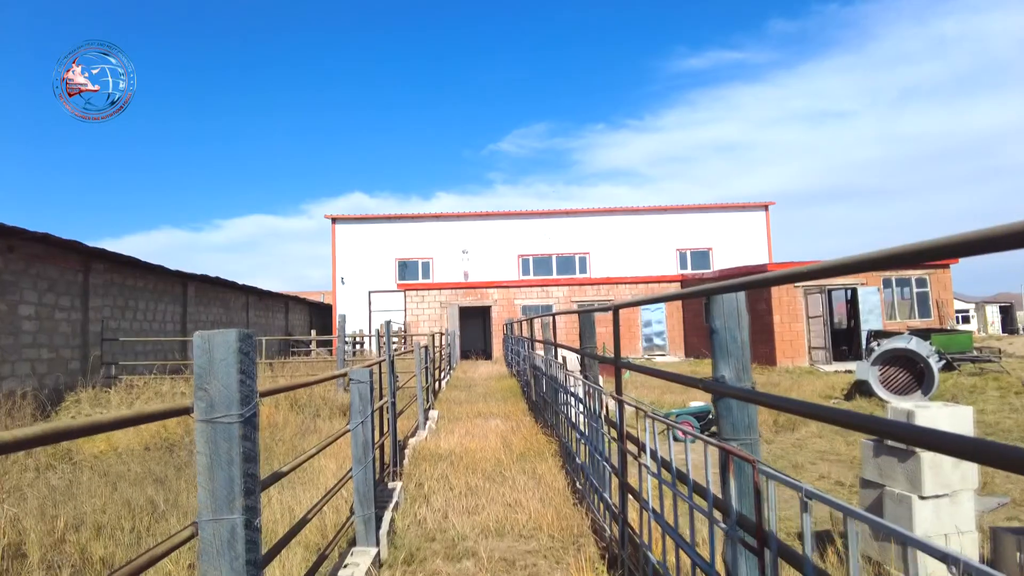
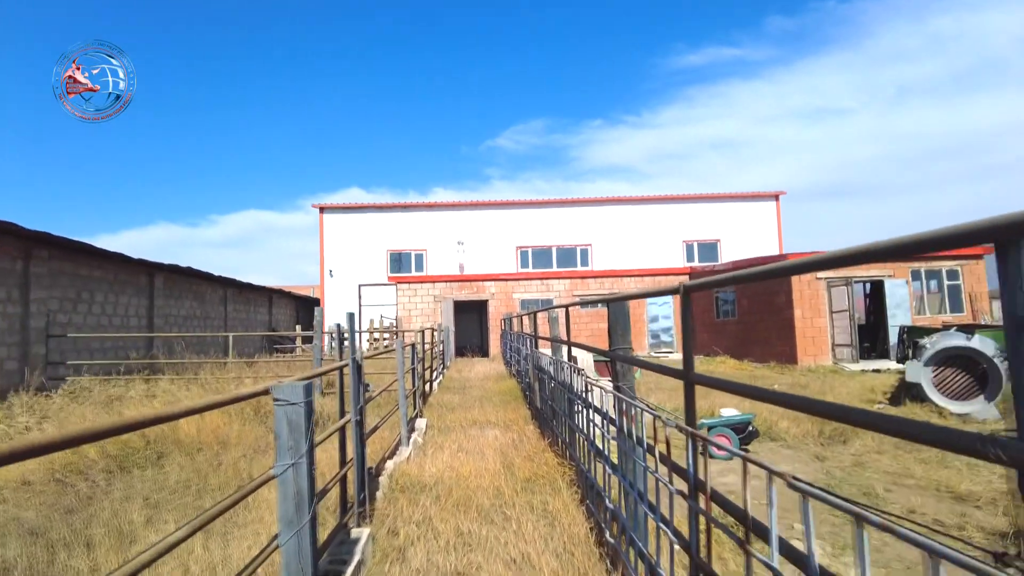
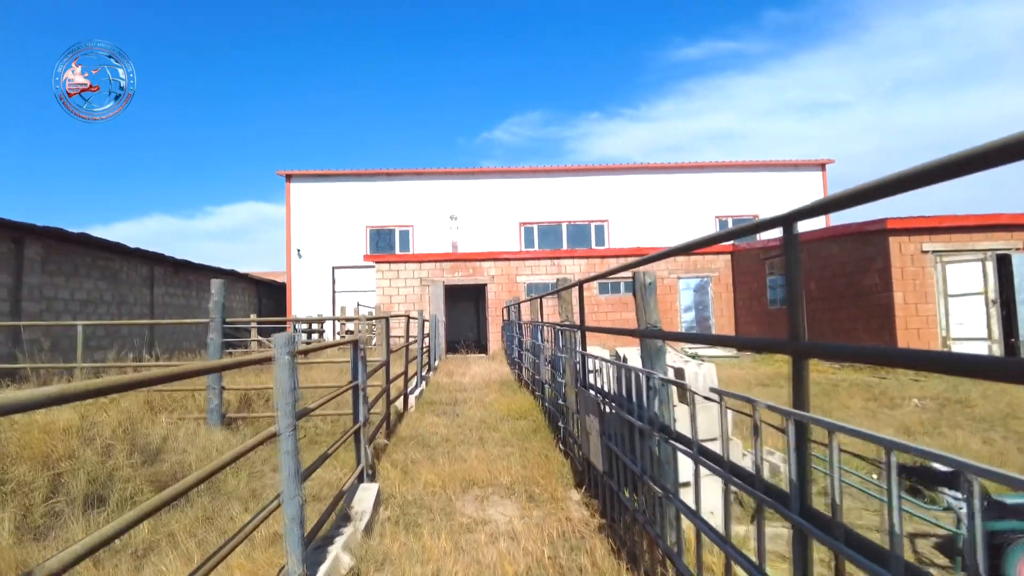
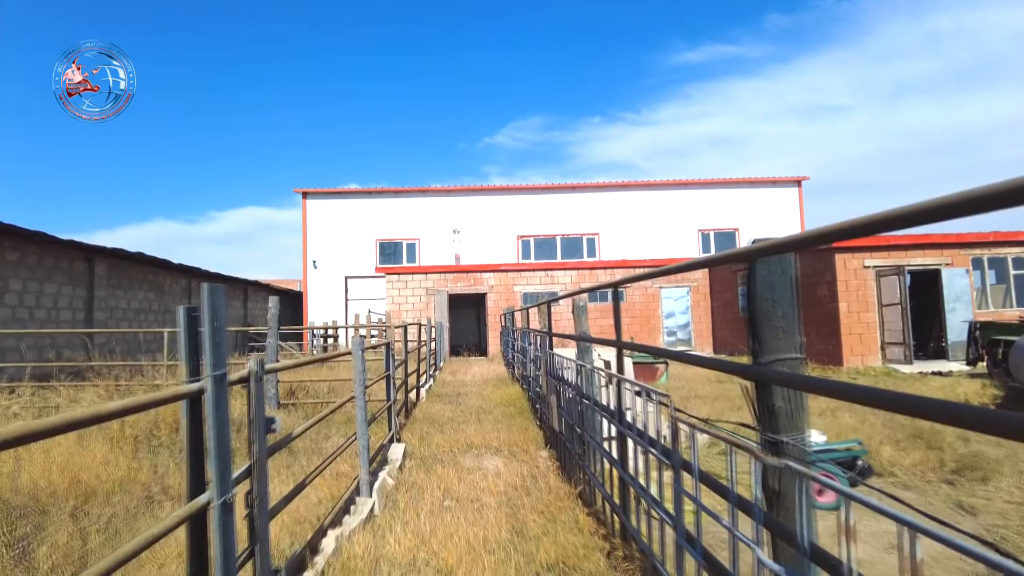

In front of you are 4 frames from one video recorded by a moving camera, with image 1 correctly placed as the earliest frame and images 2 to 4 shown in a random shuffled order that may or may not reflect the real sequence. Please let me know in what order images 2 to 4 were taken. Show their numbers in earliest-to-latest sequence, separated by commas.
2, 4, 3
